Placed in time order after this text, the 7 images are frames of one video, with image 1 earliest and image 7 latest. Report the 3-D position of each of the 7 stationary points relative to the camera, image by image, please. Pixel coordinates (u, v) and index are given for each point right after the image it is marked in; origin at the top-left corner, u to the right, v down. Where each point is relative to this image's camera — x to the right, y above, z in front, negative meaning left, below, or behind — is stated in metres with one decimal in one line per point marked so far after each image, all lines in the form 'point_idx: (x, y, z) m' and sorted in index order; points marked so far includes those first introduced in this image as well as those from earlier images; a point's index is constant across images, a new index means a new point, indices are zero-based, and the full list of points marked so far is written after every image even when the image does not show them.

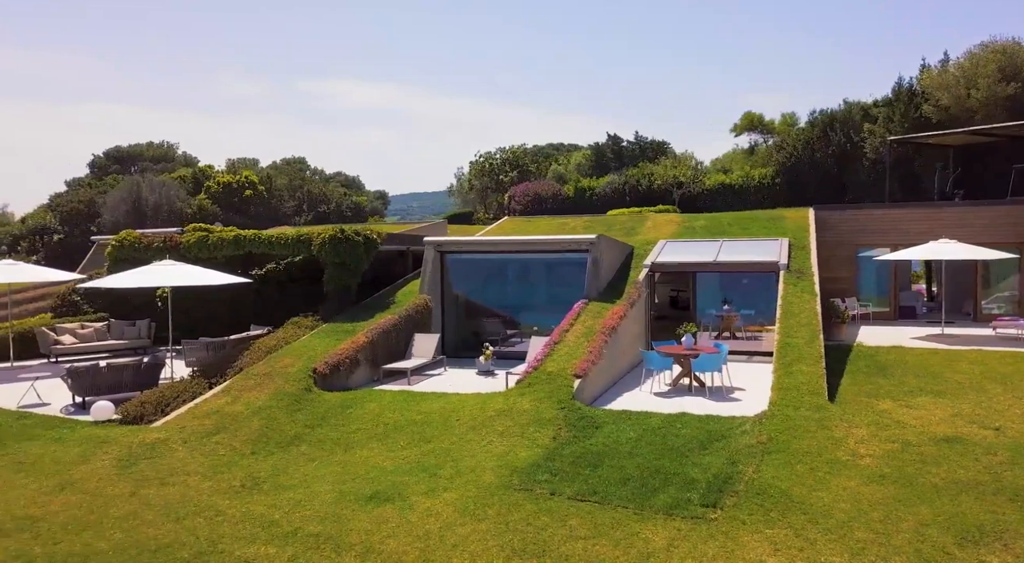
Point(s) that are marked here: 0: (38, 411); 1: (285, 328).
0: (-8.4, -2.3, +11.9) m
1: (-5.3, -1.1, +15.9) m
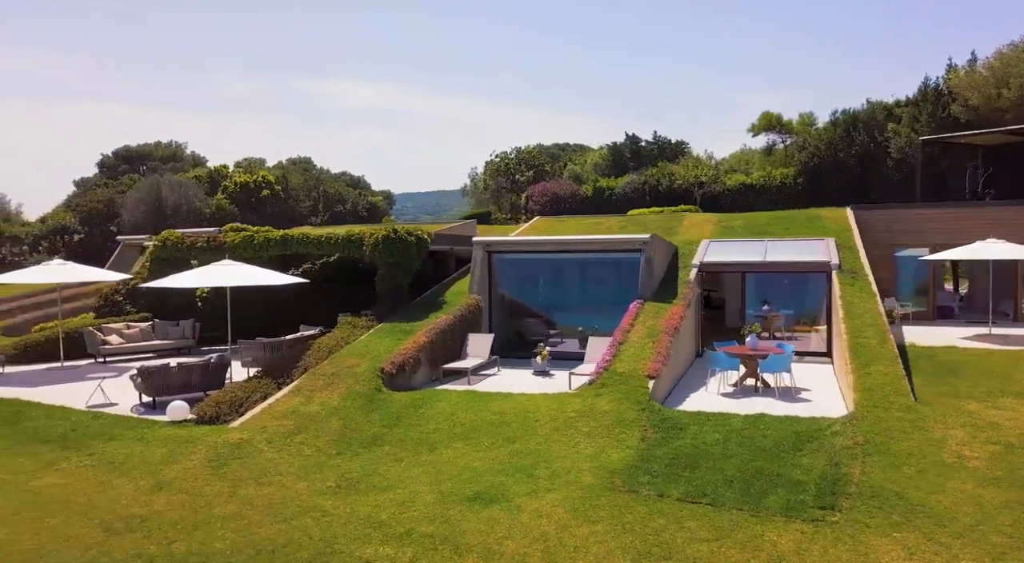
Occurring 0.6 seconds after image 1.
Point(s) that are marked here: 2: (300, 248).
0: (-7.2, -2.3, +11.9) m
1: (-3.9, -1.1, +15.9) m
2: (-5.8, +0.9, +19.0) m
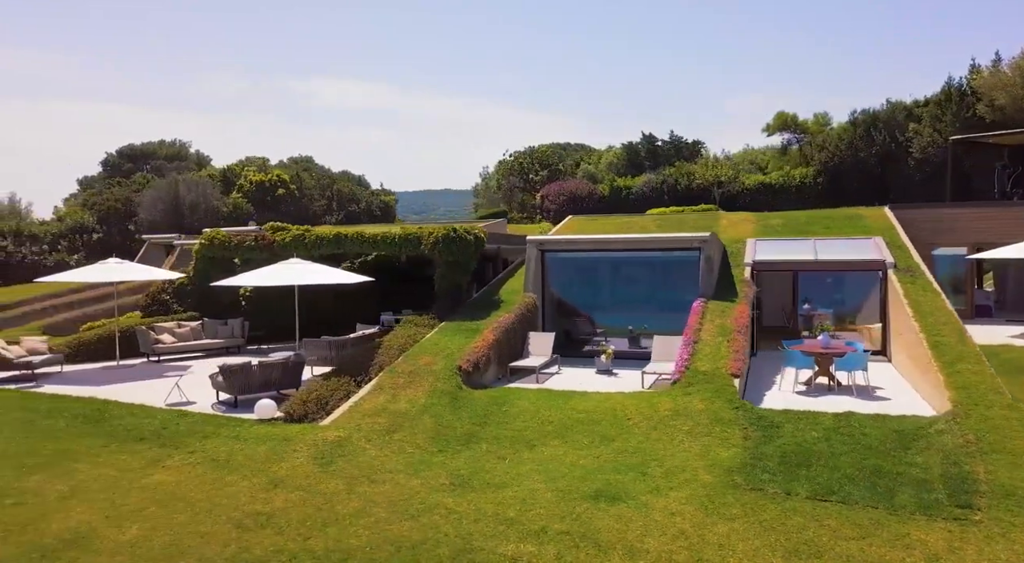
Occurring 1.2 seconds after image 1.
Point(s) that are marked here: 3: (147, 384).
0: (-5.7, -2.3, +11.9) m
1: (-2.4, -1.0, +15.8) m
2: (-4.3, +0.9, +19.0) m
3: (-7.2, -2.0, +13.2) m
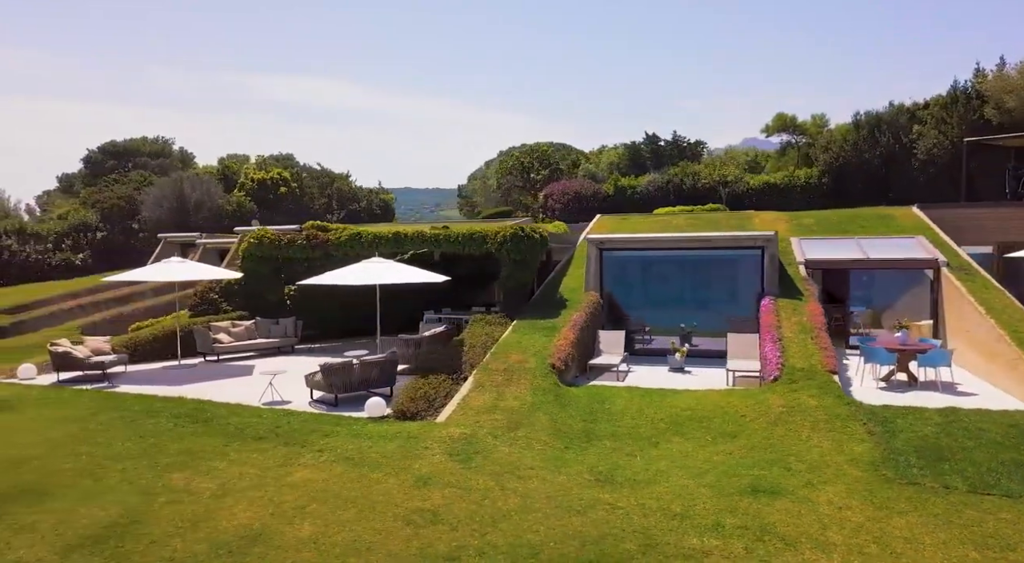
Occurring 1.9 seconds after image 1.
0: (-3.9, -2.2, +11.9) m
1: (-0.7, -1.0, +15.8) m
2: (-2.7, +1.0, +19.0) m
3: (-5.4, -2.0, +13.1) m
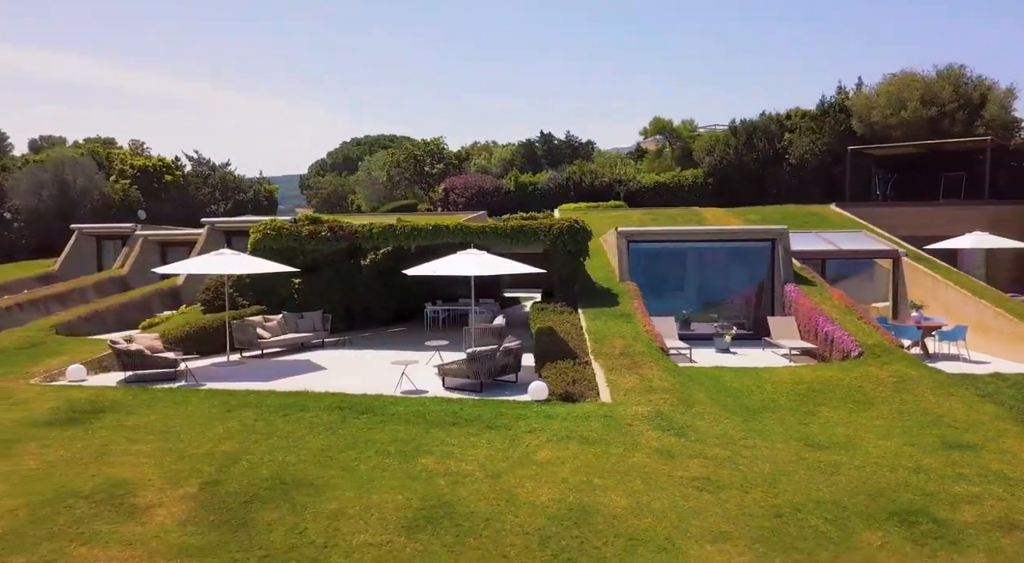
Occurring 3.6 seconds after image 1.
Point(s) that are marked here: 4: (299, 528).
0: (-1.4, -2.0, +11.8) m
1: (+1.0, -0.7, +16.3) m
2: (-1.6, +1.3, +18.9) m
3: (-3.1, -1.8, +12.6) m
4: (-2.2, -2.5, +7.0) m
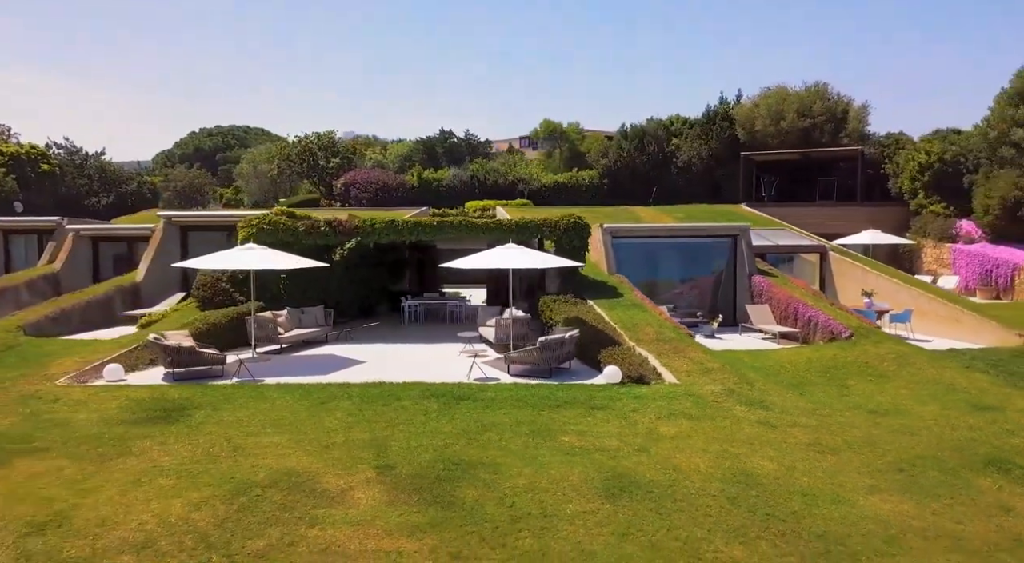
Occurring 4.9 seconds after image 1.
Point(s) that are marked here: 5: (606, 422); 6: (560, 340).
0: (-0.1, -1.8, +12.2) m
1: (+1.4, -0.6, +17.0) m
2: (-1.5, +1.4, +19.2) m
3: (-1.9, -1.6, +12.7) m
4: (-0.1, -2.4, +7.3) m
5: (+1.3, -2.1, +9.8) m
6: (+0.8, -1.1, +12.5) m
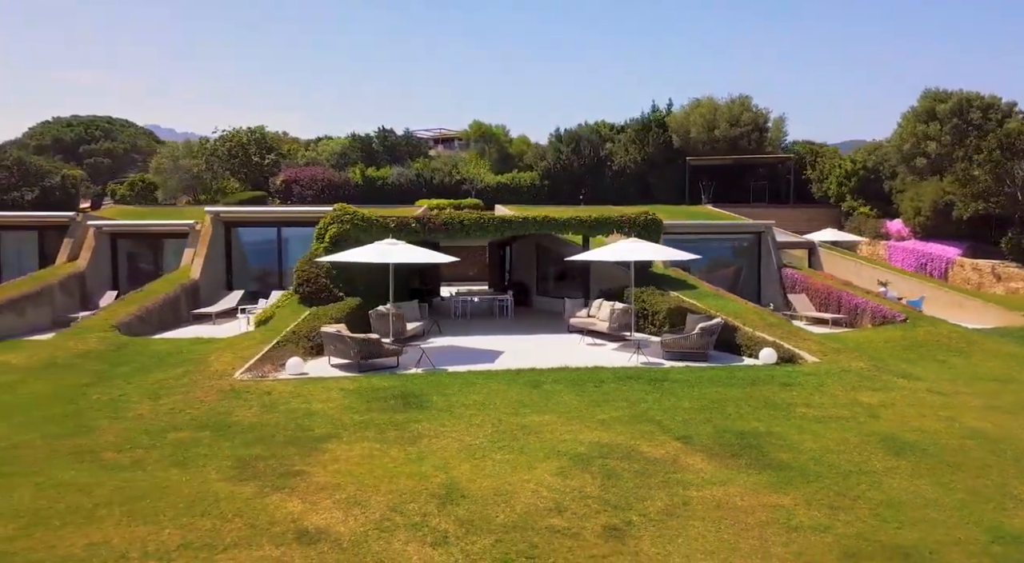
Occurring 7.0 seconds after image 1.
0: (+3.1, -1.6, +13.0) m
1: (+4.0, -0.4, +18.0) m
2: (+0.8, +1.6, +19.8) m
3: (+1.2, -1.4, +13.3) m
4: (+3.7, -2.2, +8.2) m
5: (+4.8, -1.9, +10.8) m
6: (+4.0, -0.9, +13.5) m
